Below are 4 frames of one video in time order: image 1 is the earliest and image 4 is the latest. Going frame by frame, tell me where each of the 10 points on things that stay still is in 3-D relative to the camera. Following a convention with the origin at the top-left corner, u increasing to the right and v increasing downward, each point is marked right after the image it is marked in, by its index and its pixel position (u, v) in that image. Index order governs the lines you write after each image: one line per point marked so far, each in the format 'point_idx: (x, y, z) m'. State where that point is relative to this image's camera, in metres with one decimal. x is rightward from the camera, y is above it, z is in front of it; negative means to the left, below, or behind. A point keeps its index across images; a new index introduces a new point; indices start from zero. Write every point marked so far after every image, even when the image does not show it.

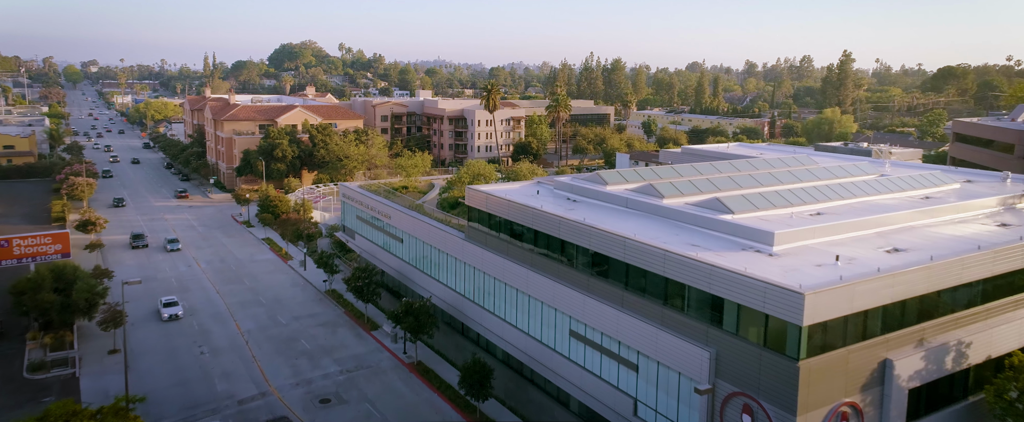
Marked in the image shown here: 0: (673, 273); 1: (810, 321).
0: (+4.2, -1.6, +17.9) m
1: (+6.4, -2.3, +14.6) m
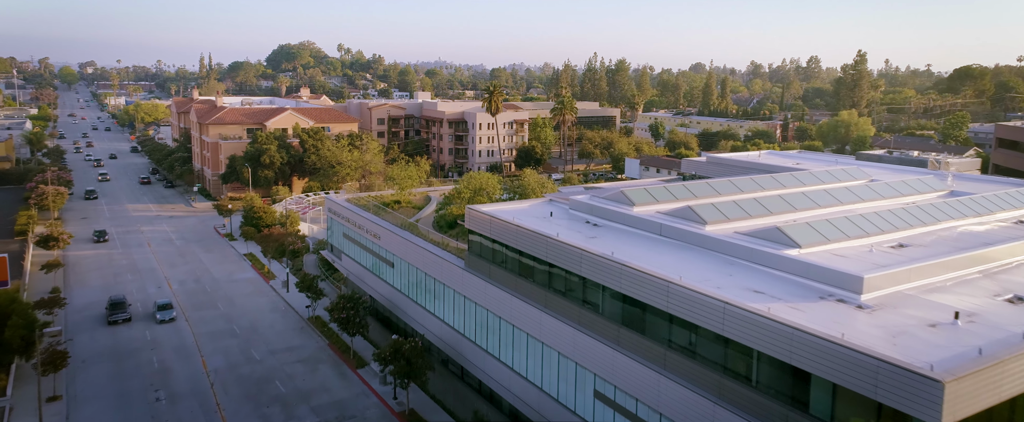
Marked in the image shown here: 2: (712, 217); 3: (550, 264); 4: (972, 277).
0: (+4.4, -2.4, +13.7) m
1: (+6.6, -3.1, +10.4) m
2: (+5.7, -0.2, +19.7) m
3: (+1.1, -1.5, +19.3) m
4: (+10.8, -1.5, +16.1) m
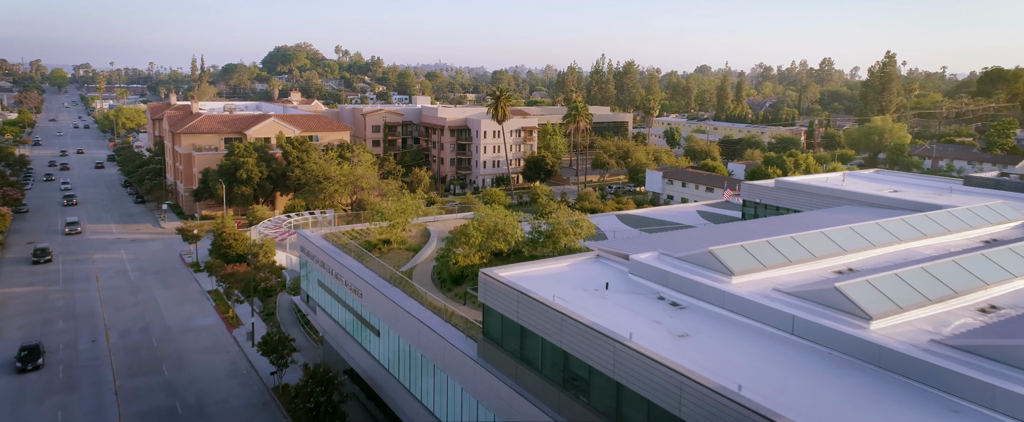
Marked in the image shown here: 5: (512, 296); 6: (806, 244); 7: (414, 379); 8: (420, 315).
0: (+5.2, -4.0, +6.3) m
1: (+7.4, -4.6, +3.1) m
2: (+6.5, -1.7, +12.4) m
3: (+1.9, -3.0, +12.0) m
4: (+11.6, -3.1, +8.8) m
5: (0.0, -1.8, +14.9) m
6: (+7.1, -0.8, +16.4) m
7: (-2.7, -4.9, +19.8) m
8: (-2.5, -2.9, +19.2) m
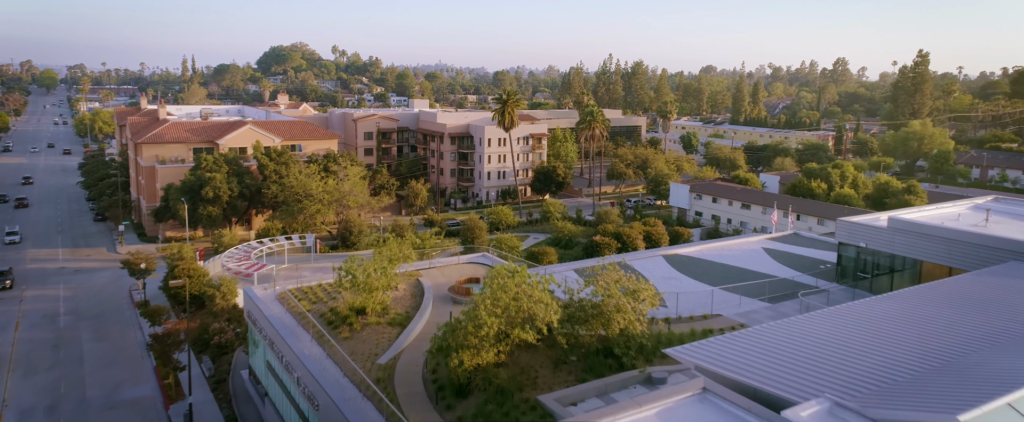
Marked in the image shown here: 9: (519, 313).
0: (+5.9, -5.5, -1.1) m
1: (+8.1, -6.1, -4.4) m
2: (+7.2, -3.2, +5.0) m
3: (+2.5, -4.5, +4.5) m
4: (+12.3, -4.6, +1.3) m
5: (+0.6, -3.3, +7.4) m
6: (+7.7, -2.3, +8.9) m
7: (-2.0, -6.4, +12.3) m
8: (-1.9, -4.4, +11.8) m
9: (+0.1, -2.2, +15.6) m
